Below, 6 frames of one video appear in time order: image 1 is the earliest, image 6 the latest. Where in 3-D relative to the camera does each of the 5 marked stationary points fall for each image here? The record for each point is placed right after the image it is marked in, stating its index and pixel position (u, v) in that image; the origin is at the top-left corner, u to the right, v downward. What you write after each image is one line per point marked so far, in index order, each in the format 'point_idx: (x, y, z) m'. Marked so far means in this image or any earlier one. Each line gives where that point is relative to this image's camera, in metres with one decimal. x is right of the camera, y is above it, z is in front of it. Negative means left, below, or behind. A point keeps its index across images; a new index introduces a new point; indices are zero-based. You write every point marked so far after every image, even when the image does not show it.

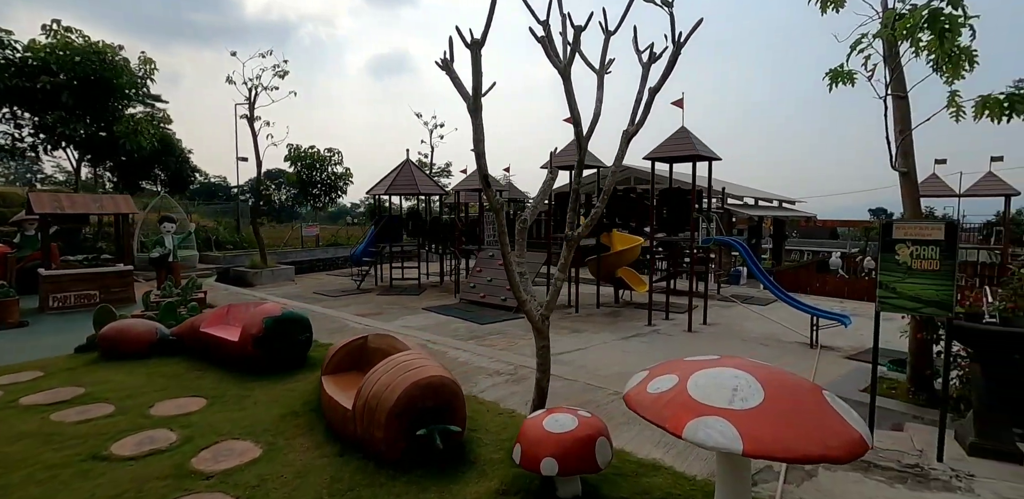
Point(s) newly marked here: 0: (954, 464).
0: (+2.6, -1.2, +3.0) m
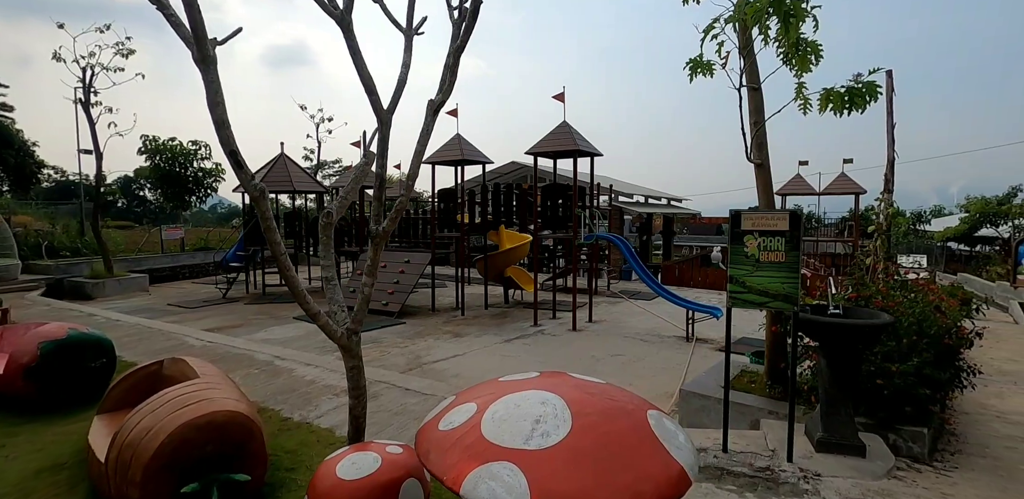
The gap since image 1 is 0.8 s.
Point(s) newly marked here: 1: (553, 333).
0: (+1.6, -1.2, +2.9) m
1: (+0.6, -1.2, +7.6) m
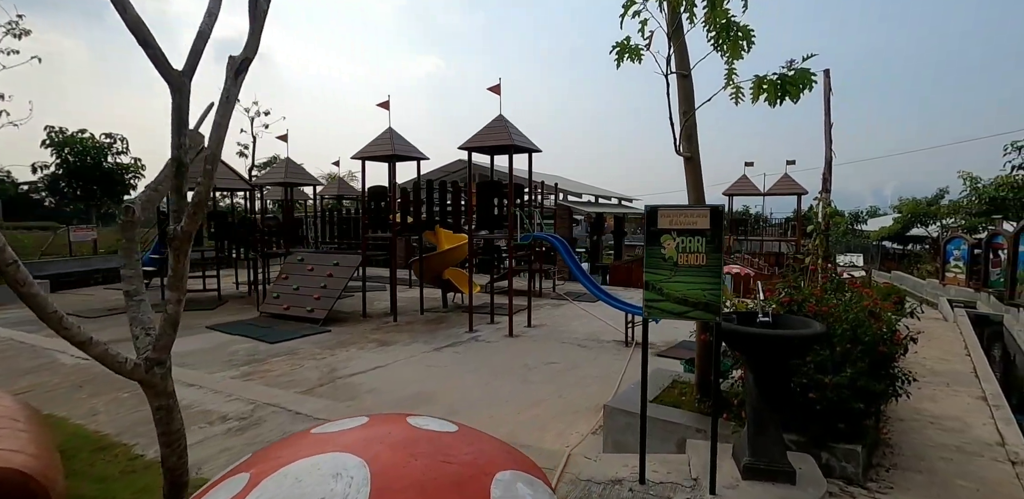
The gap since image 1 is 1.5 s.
0: (+1.1, -1.2, +2.5) m
1: (-0.3, -1.2, +7.2) m
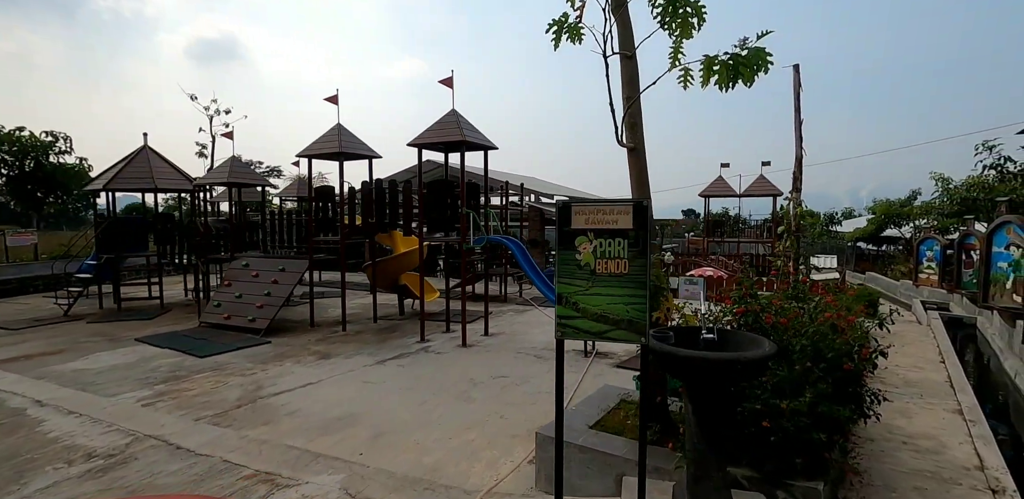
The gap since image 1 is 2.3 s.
0: (+0.6, -1.2, +2.1) m
1: (-0.9, -1.3, +6.7) m
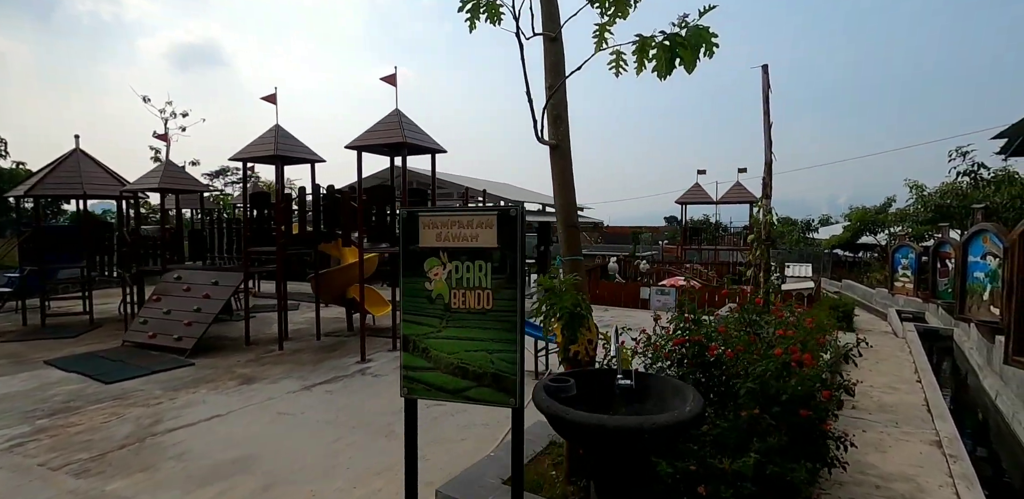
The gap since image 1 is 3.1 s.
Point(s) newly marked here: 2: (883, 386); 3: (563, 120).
0: (+0.1, -1.3, +1.5) m
1: (-1.6, -1.4, +6.0) m
2: (+3.9, -1.4, +5.4) m
3: (+0.3, +0.7, +2.8) m
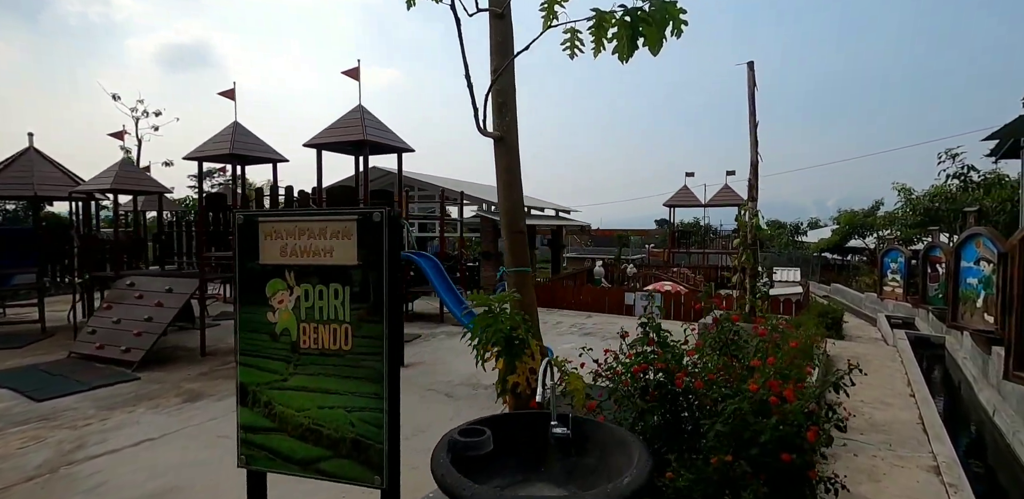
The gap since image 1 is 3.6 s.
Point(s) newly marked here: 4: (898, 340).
0: (-0.2, -1.3, +1.1) m
1: (-1.9, -1.5, +5.6) m
2: (+3.5, -1.5, +5.0) m
3: (0.0, +0.7, +2.4) m
4: (+5.9, -1.4, +7.9) m
